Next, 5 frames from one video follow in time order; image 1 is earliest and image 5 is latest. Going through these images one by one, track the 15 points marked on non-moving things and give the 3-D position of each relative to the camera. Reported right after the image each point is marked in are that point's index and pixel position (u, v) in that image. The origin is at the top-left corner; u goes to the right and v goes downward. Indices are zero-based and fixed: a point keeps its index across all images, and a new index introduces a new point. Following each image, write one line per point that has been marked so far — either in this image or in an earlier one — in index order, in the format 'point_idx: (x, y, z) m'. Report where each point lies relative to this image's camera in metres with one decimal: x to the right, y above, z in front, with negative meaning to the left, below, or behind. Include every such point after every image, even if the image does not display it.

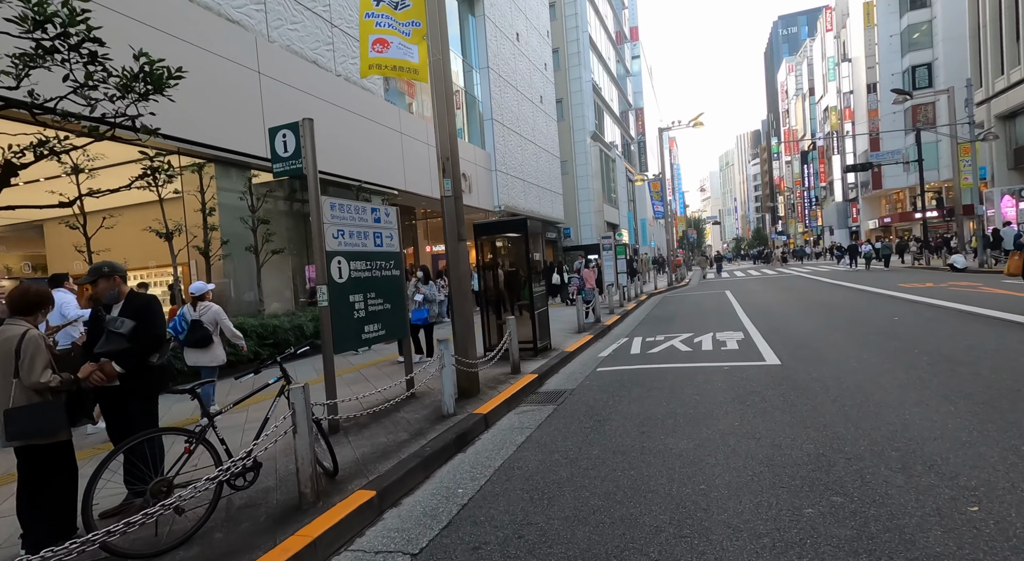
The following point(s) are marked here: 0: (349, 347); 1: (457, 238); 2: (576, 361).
0: (-1.5, -0.6, +5.7) m
1: (-0.6, +0.5, +6.8) m
2: (+1.1, -1.4, +10.3) m
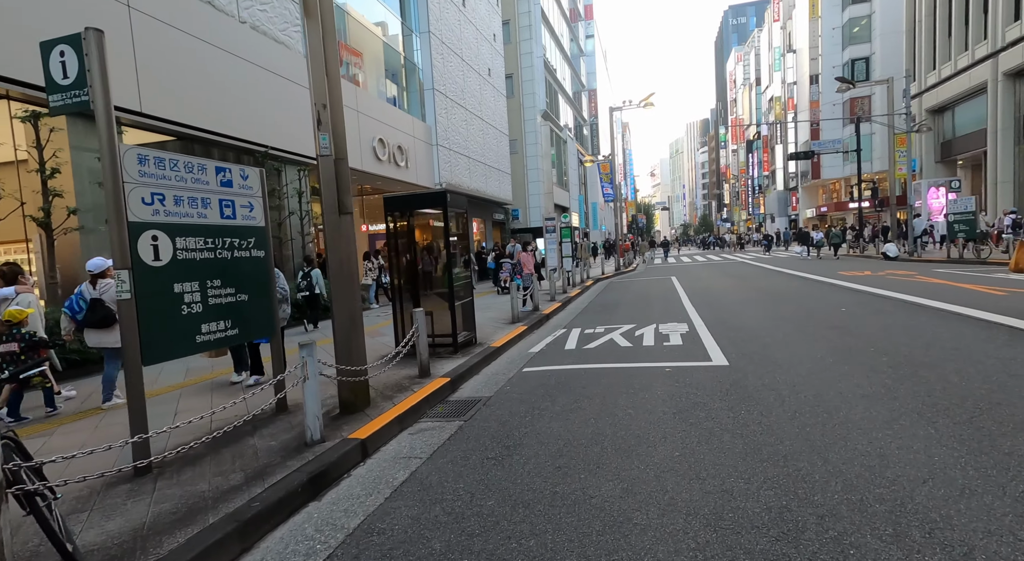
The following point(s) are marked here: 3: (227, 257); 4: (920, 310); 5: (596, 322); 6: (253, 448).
0: (-2.4, -0.5, +4.3) m
1: (-1.5, +0.6, +5.4) m
2: (-0.2, -1.1, +9.1) m
3: (-2.3, +0.2, +4.8) m
4: (+7.7, -0.6, +11.5) m
5: (+1.8, -0.9, +13.0) m
6: (-1.9, -1.2, +4.5) m
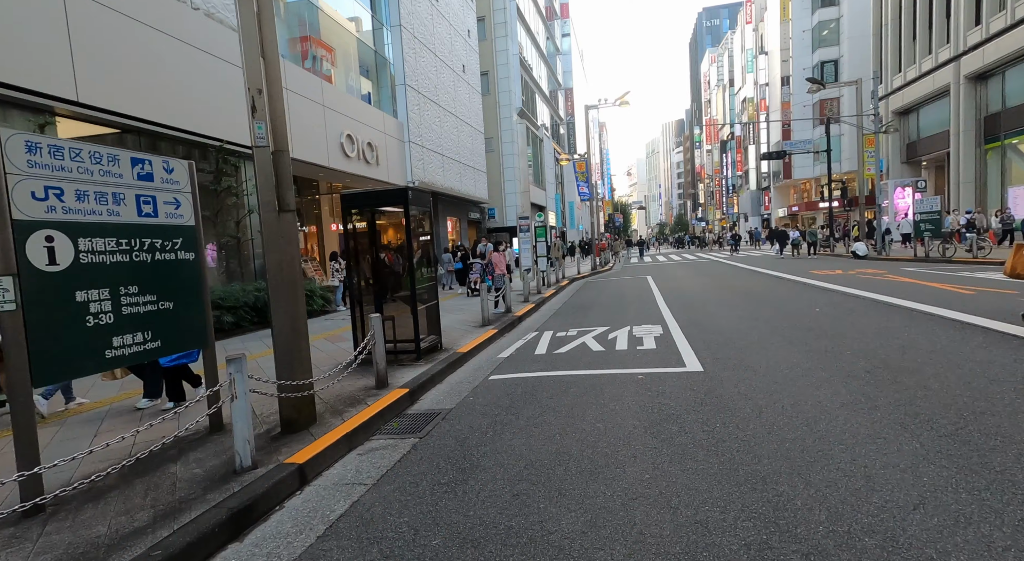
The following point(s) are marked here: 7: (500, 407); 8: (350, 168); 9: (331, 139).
0: (-2.7, -0.6, +3.8) m
1: (-1.9, +0.6, +4.9) m
2: (-0.6, -1.2, +8.6) m
3: (-2.6, +0.1, +4.3) m
4: (+7.1, -0.6, +11.4) m
5: (+1.2, -0.9, +12.6) m
6: (-2.2, -1.3, +4.0) m
7: (-0.1, -1.3, +6.1) m
8: (-5.1, +3.5, +19.2) m
9: (-5.3, +4.1, +17.8) m
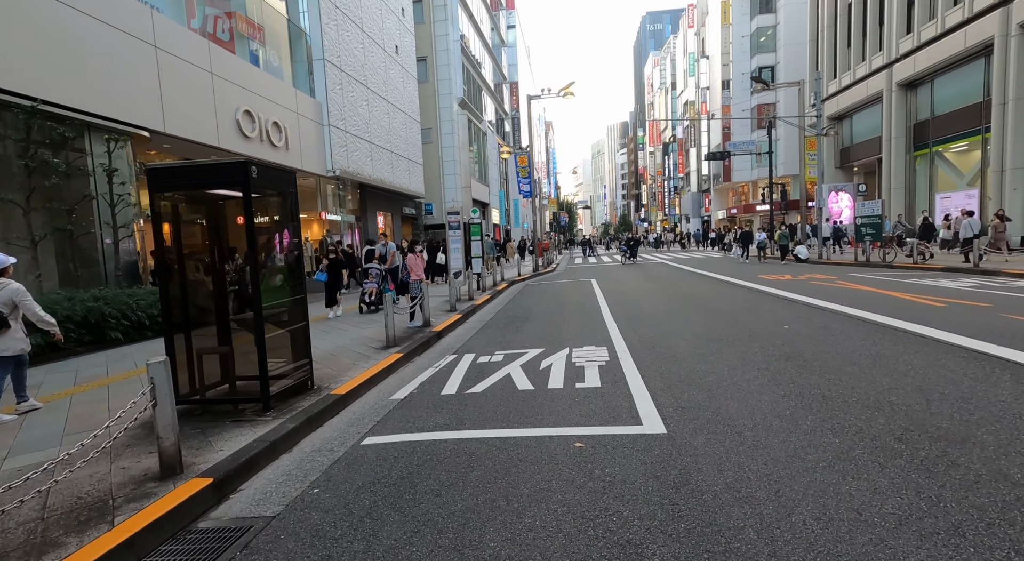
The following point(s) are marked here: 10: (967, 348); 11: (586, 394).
0: (-3.3, -0.7, +1.2) m
1: (-2.6, +0.4, +2.4) m
2: (-1.7, -1.3, +6.2) m
3: (-3.2, 0.0, +1.7) m
4: (+5.8, -0.8, +9.6) m
5: (-0.3, -1.1, +10.4) m
6: (-2.9, -1.5, +1.5) m
7: (-1.0, -1.4, +3.7) m
8: (-7.0, +3.4, +16.4) m
9: (-7.1, +4.1, +14.9) m
10: (+6.0, -0.9, +8.0) m
11: (+0.8, -1.2, +6.6) m
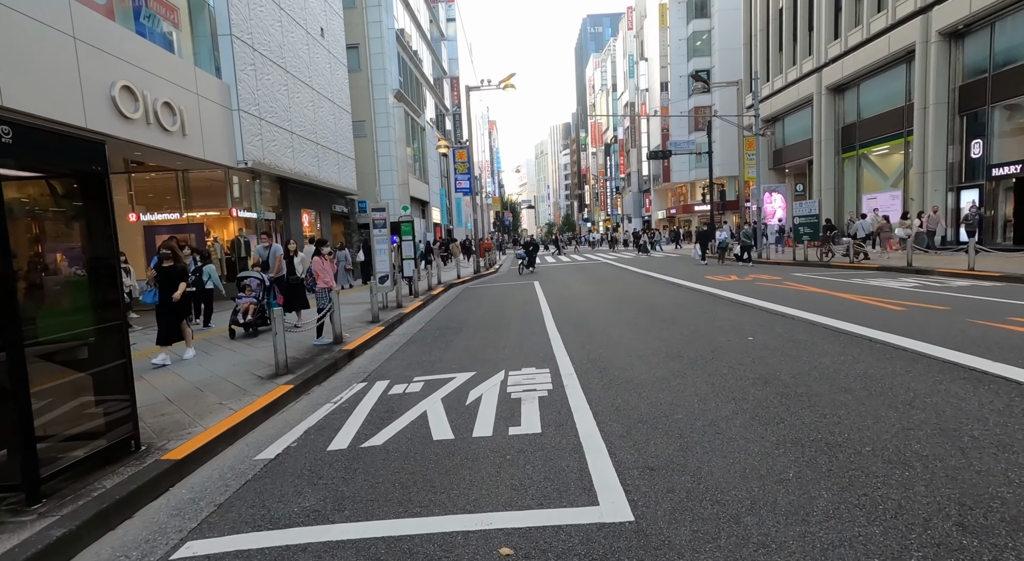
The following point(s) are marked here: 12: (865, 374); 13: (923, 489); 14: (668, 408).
0: (-3.5, -0.9, -0.8) m
1: (-2.9, +0.3, +0.4) m
2: (-2.4, -1.5, +4.3) m
3: (-3.5, -0.2, -0.3) m
4: (+4.7, -0.9, +8.4) m
5: (-1.3, -1.2, +8.6) m
6: (-3.1, -1.6, -0.5) m
7: (-1.4, -1.6, +1.9) m
8: (-8.6, +3.3, +14.0) m
9: (-8.6, +3.9, +12.5) m
10: (+5.1, -1.0, +6.8) m
11: (+0.1, -1.3, +4.9) m
12: (+4.0, -1.0, +6.9) m
13: (+2.6, -1.2, +3.7) m
14: (+1.5, -1.2, +5.6) m
